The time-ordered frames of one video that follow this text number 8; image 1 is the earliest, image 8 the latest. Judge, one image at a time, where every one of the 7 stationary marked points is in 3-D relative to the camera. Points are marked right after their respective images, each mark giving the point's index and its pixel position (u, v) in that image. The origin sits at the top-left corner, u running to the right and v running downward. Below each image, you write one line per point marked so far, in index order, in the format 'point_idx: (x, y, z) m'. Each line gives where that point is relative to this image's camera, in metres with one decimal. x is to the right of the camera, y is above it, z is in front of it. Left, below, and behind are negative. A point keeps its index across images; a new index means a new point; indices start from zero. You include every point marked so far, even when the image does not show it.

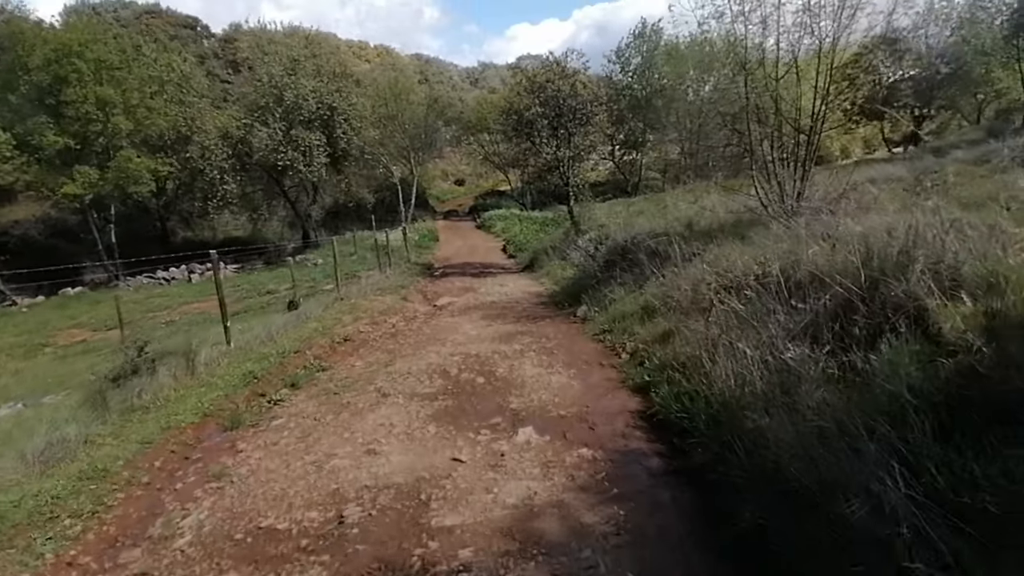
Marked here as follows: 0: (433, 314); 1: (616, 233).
0: (-1.8, -0.6, +13.3) m
1: (+2.7, +1.4, +15.2) m
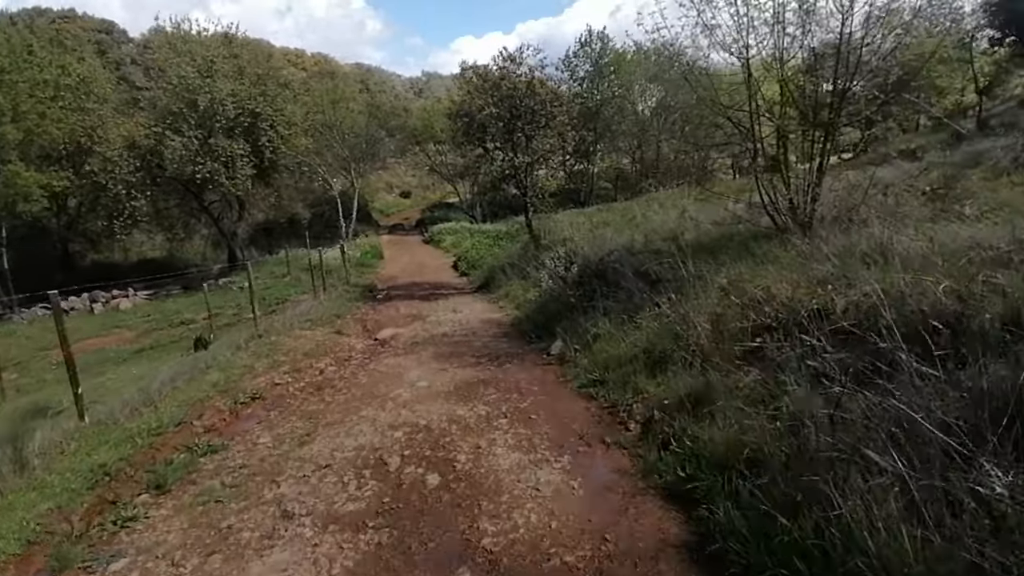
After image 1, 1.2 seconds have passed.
0: (-2.6, -1.2, +10.9) m
1: (+1.7, +0.9, +13.2) m
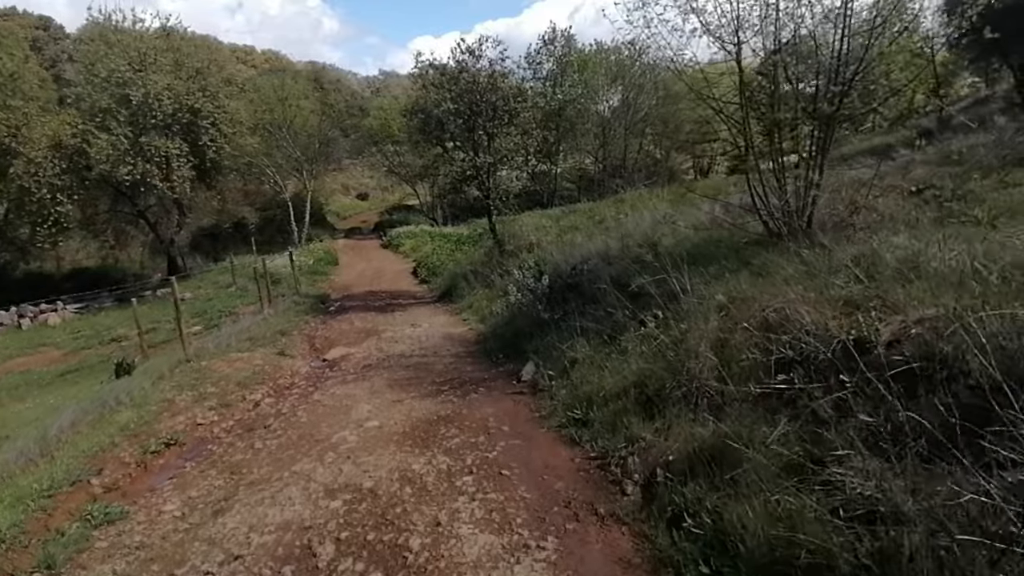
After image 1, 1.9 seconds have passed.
0: (-3.1, -1.5, +9.7) m
1: (+0.9, +0.7, +12.2) m
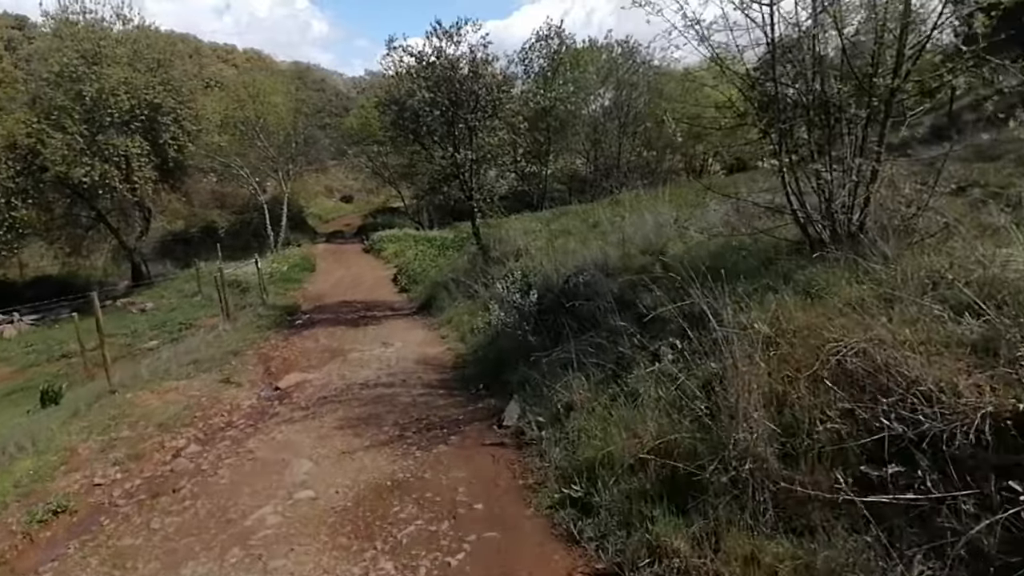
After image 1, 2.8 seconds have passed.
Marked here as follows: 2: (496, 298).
0: (-3.4, -1.8, +8.1) m
1: (+0.6, +0.4, +10.7) m
2: (-0.3, -0.2, +11.0) m
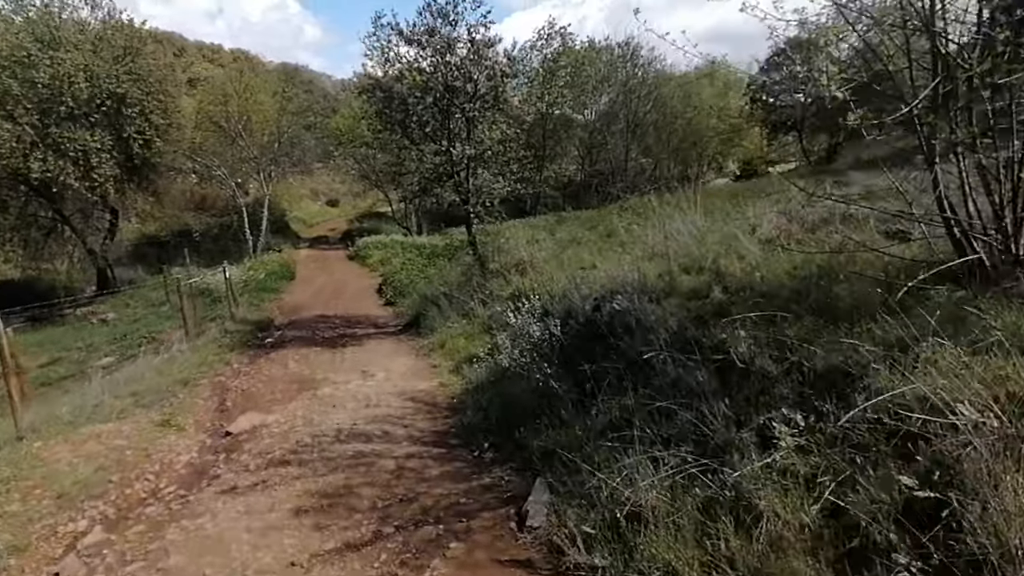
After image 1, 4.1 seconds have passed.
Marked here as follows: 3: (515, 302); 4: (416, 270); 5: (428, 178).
0: (-3.2, -2.0, +6.1) m
1: (+0.8, +0.1, +8.8) m
2: (-0.1, -0.5, +9.1) m
3: (+0.1, -0.2, +9.6) m
4: (-3.1, +0.6, +19.2) m
5: (-1.8, +2.4, +12.5) m
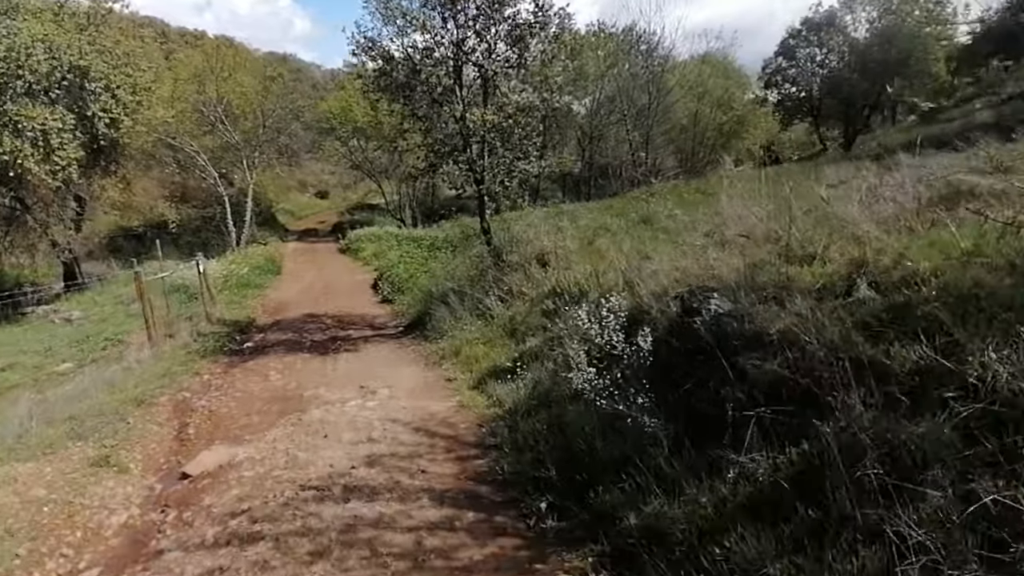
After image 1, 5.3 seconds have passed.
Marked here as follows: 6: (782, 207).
0: (-2.7, -2.0, +4.3) m
1: (+1.2, +0.2, +7.0) m
2: (+0.3, -0.5, +7.3) m
3: (+0.5, -0.2, +7.8) m
4: (-2.8, +0.7, +17.3) m
5: (-1.4, +2.5, +10.6) m
6: (+3.9, +1.2, +8.6) m
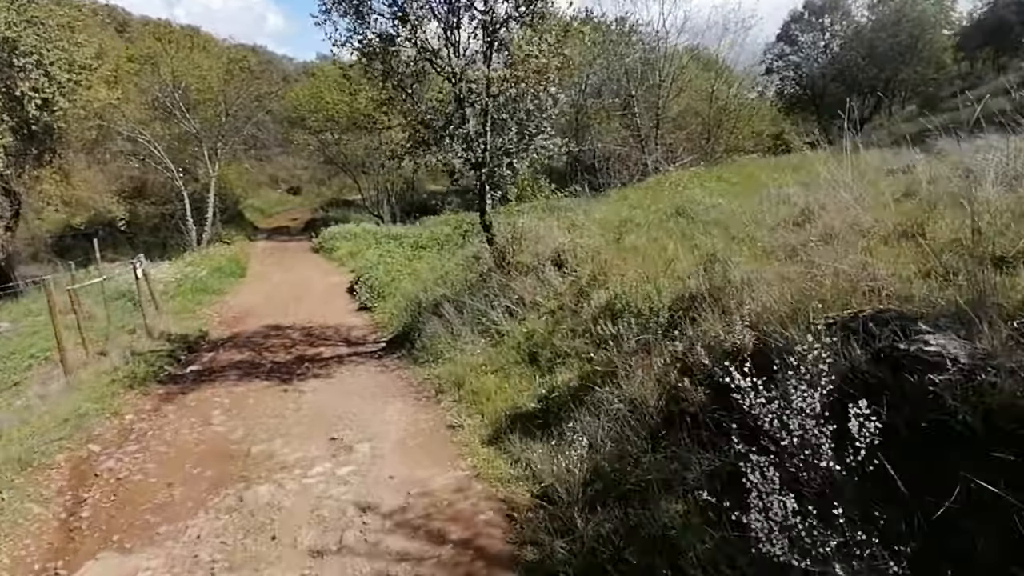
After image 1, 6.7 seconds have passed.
0: (-2.3, -2.2, +2.1) m
1: (+1.5, 0.0, +5.0) m
2: (+0.6, -0.6, +5.3) m
3: (+0.7, -0.3, +5.8) m
4: (-2.9, +0.6, +15.1) m
5: (-1.3, +2.4, +8.5) m
6: (+4.1, +1.1, +6.7) m
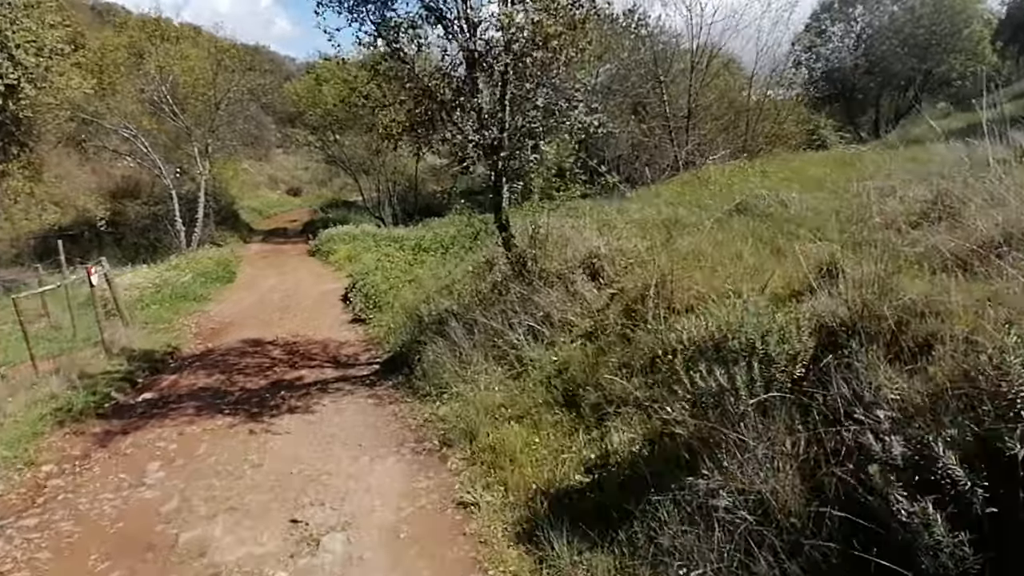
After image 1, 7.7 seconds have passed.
0: (-2.1, -2.3, +0.5) m
1: (+1.7, -0.1, +3.4) m
2: (+0.8, -0.8, +3.6) m
3: (+1.0, -0.4, +4.1) m
4: (-2.6, +0.4, +13.5) m
5: (-1.0, +2.2, +6.9) m
6: (+4.3, +0.9, +5.0) m
